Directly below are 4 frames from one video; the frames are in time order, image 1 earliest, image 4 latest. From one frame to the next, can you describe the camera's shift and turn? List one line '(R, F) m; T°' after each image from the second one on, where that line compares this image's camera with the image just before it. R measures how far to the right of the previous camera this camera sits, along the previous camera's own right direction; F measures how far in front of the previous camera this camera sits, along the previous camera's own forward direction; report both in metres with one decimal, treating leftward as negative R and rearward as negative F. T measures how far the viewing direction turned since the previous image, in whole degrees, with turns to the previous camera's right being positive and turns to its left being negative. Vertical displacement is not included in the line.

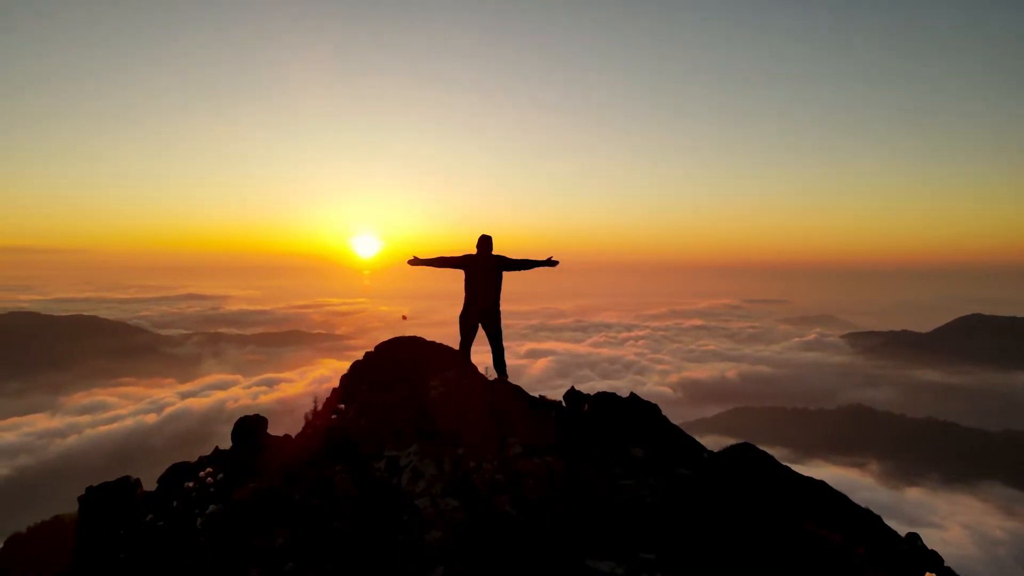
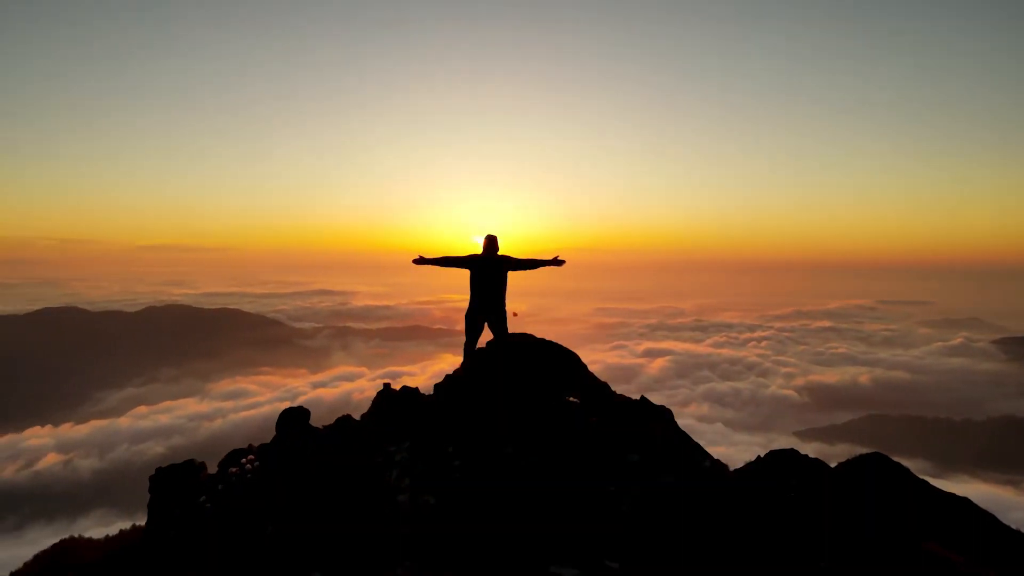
(+2.5, +0.3) m; -9°
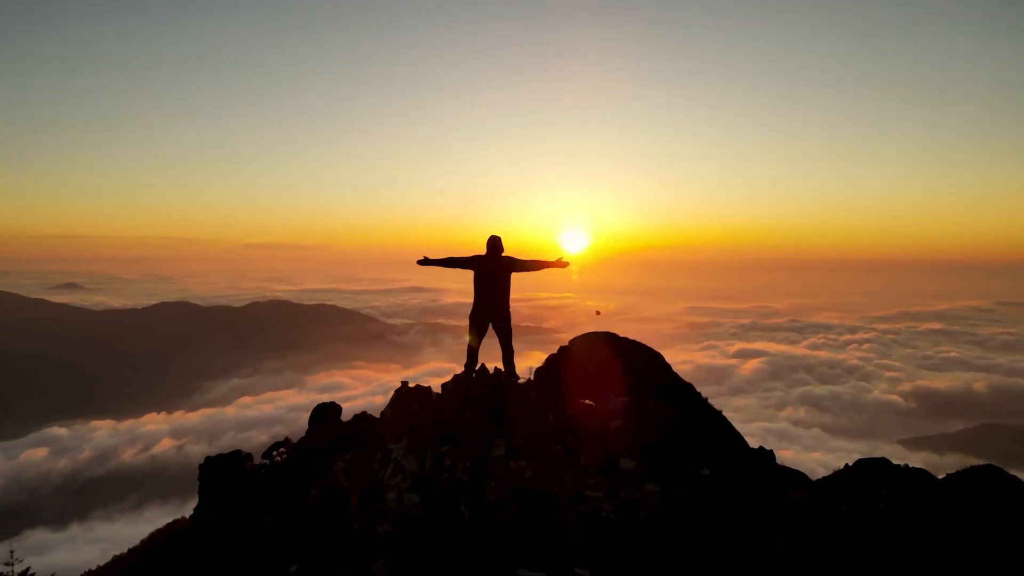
(+2.0, +0.2) m; -7°
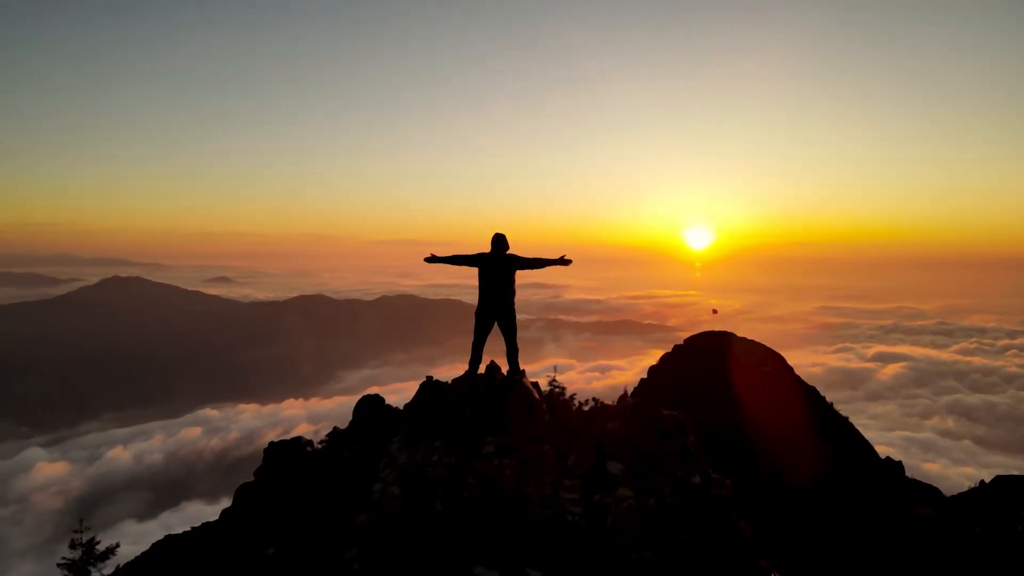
(+2.7, +0.3) m; -9°
